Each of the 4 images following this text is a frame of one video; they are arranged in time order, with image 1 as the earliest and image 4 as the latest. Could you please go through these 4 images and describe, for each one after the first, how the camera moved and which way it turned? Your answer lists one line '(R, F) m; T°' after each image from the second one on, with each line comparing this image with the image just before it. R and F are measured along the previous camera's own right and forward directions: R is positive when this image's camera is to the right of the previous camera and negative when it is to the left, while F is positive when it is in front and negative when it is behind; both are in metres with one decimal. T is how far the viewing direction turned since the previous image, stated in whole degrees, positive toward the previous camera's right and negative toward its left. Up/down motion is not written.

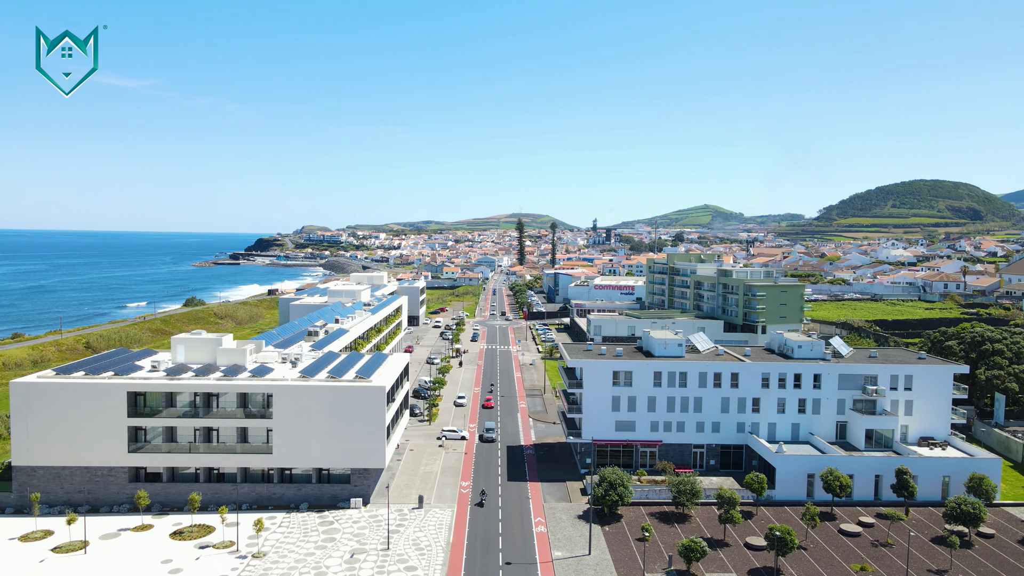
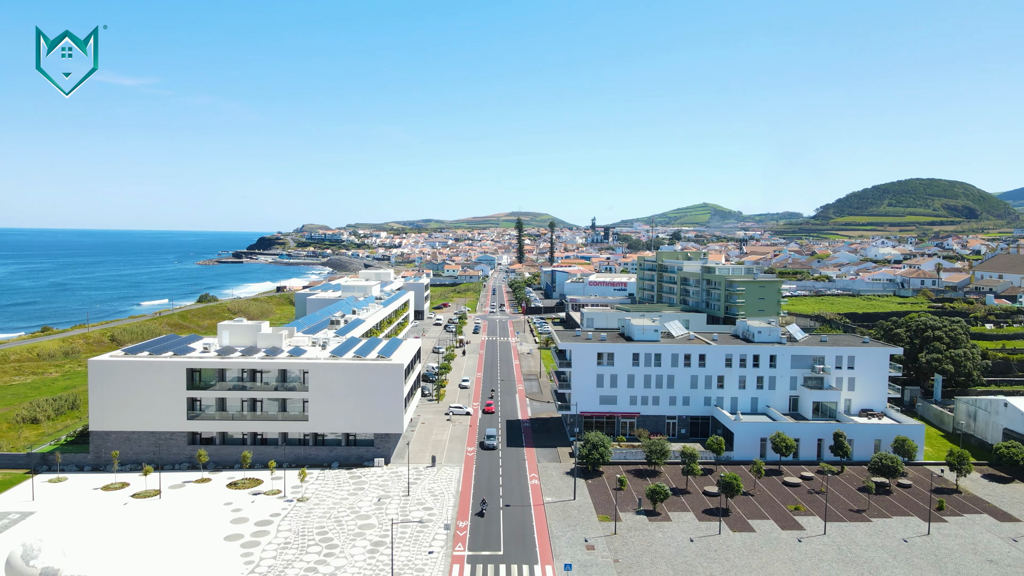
(+0.1, -6.0) m; 0°
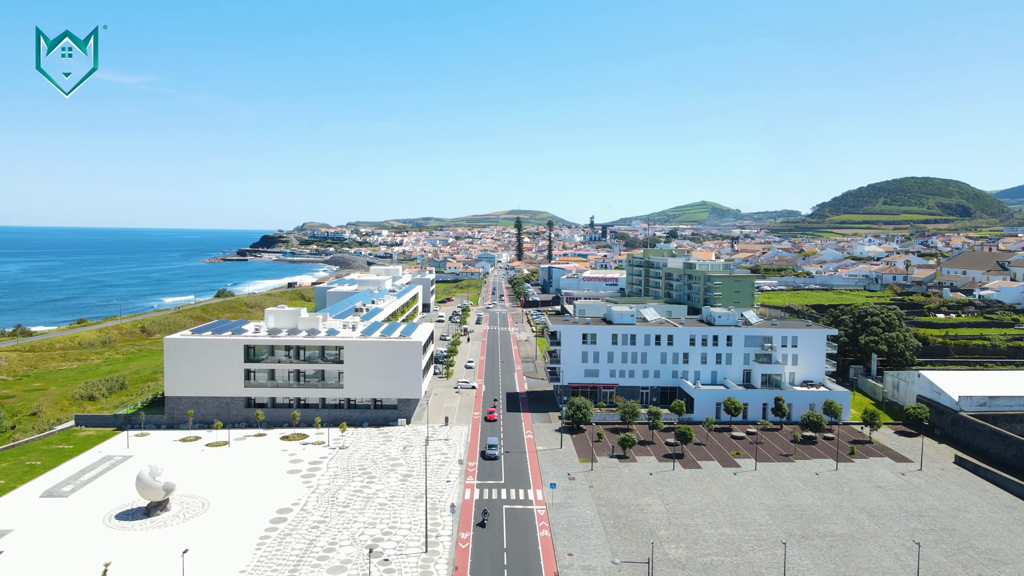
(0.0, -8.3) m; 0°
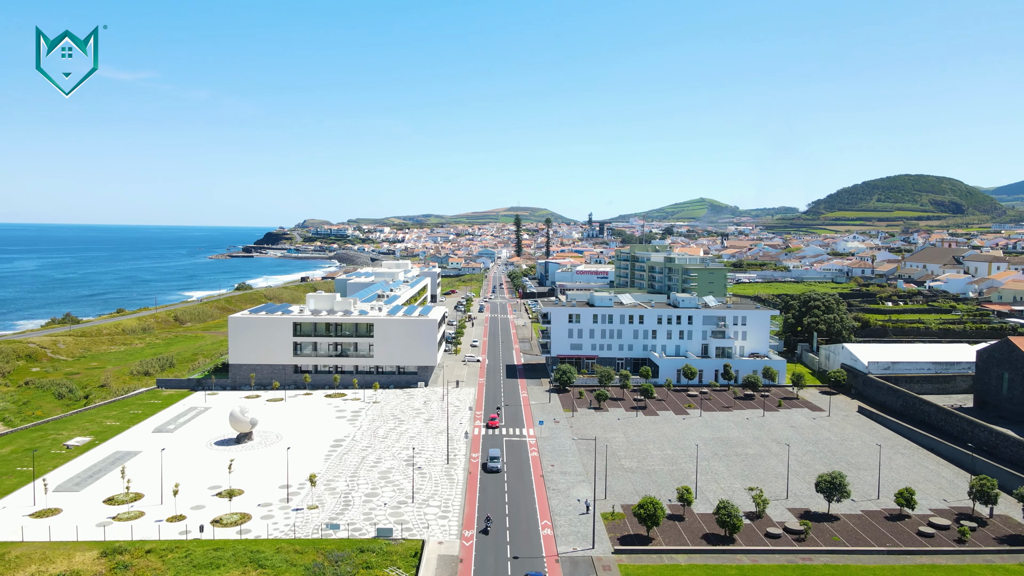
(+0.1, -10.7) m; 0°
